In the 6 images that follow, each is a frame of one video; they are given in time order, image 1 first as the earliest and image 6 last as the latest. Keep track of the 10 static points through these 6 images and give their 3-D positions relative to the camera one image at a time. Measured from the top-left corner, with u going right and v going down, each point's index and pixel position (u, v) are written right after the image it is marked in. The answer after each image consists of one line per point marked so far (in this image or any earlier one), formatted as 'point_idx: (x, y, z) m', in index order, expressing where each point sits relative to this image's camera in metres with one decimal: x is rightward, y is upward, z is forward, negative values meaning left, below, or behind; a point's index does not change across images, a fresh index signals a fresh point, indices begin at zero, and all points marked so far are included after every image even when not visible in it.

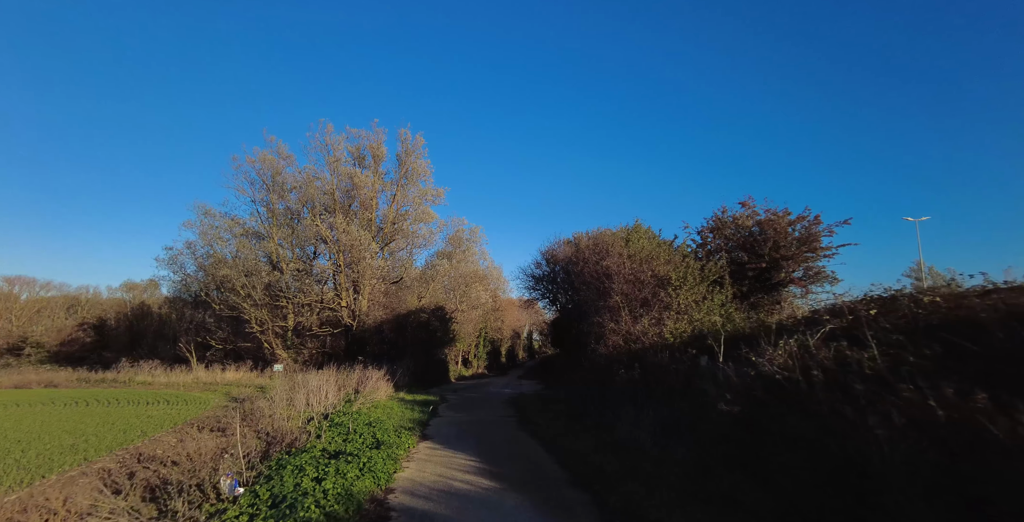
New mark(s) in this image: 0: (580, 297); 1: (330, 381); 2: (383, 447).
0: (+2.4, -1.3, +16.3) m
1: (-5.8, -3.9, +15.4) m
2: (-2.1, -3.0, +7.9) m
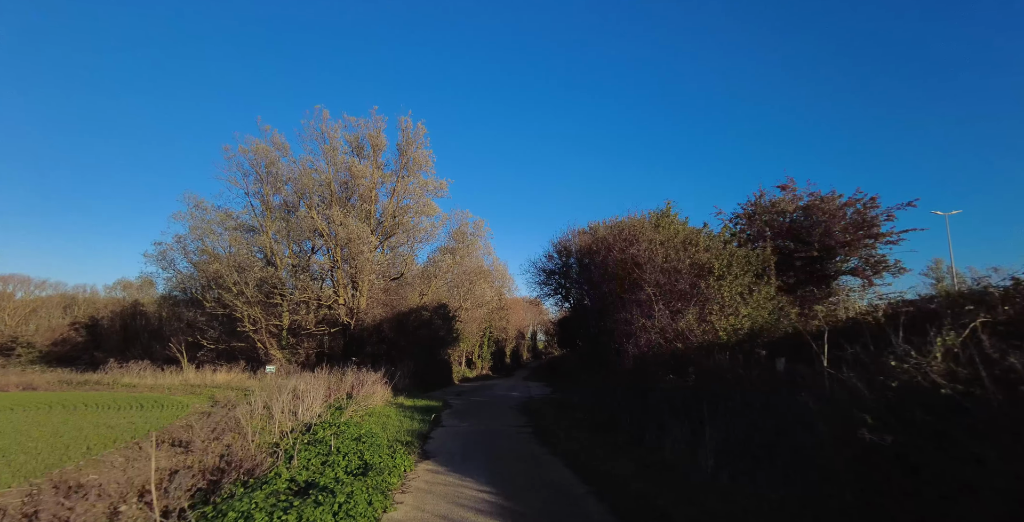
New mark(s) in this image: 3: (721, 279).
0: (+2.7, -1.0, +14.6) m
1: (-5.5, -3.6, +13.7) m
2: (-1.8, -2.7, +6.2) m
3: (+4.5, -0.4, +10.3) m
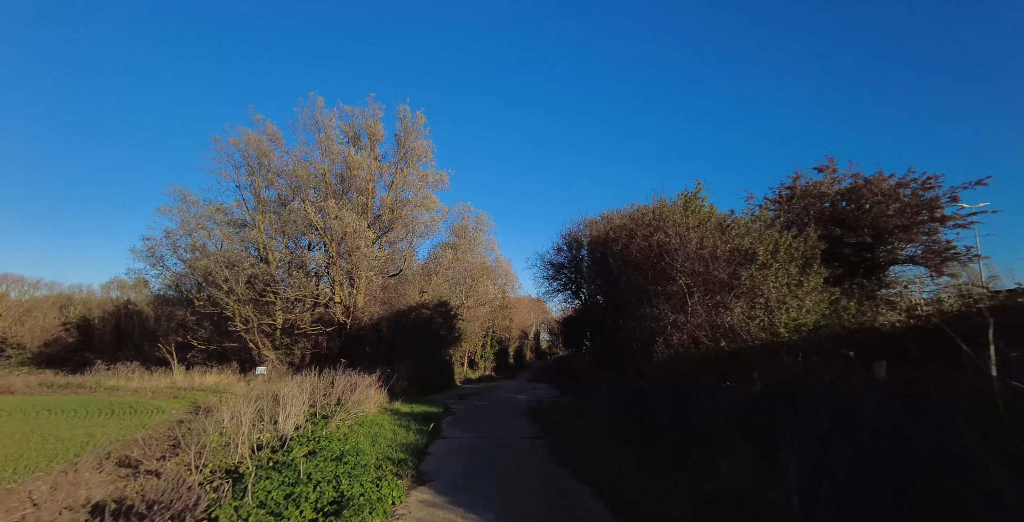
0: (+2.9, -0.7, +13.1) m
1: (-5.2, -3.3, +12.3) m
2: (-1.6, -2.5, +4.7) m
3: (+4.7, -0.1, +8.8) m
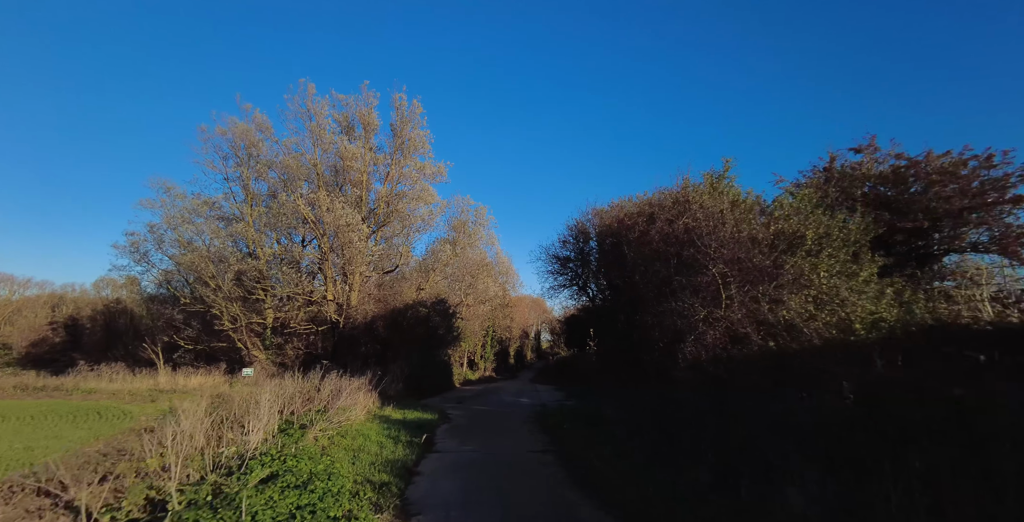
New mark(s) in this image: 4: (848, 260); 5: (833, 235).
0: (+3.0, -0.5, +11.7) m
1: (-5.2, -3.1, +11.0) m
2: (-1.5, -2.2, +3.4) m
3: (+4.7, +0.1, +7.5) m
4: (+5.2, 0.0, +7.4) m
5: (+5.2, +0.4, +7.8) m
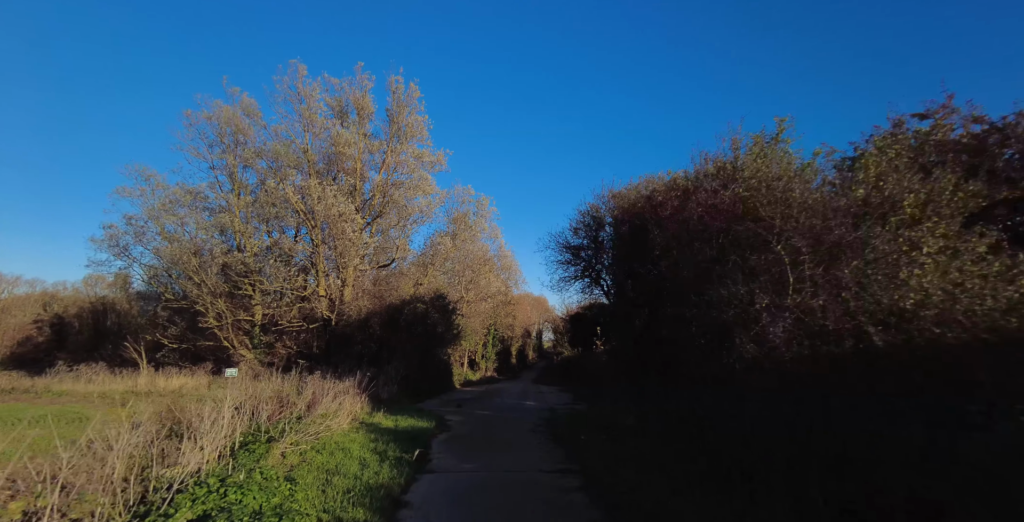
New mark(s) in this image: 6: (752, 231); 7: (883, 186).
0: (+3.2, -0.1, +10.1) m
1: (-5.0, -2.7, +9.3) m
2: (-1.4, -1.9, +1.7) m
3: (+4.9, +0.5, +5.8) m
4: (+5.4, +0.4, +5.8) m
5: (+5.3, +0.7, +6.1) m
6: (+3.5, +0.4, +7.1) m
7: (+4.7, +1.0, +6.2) m
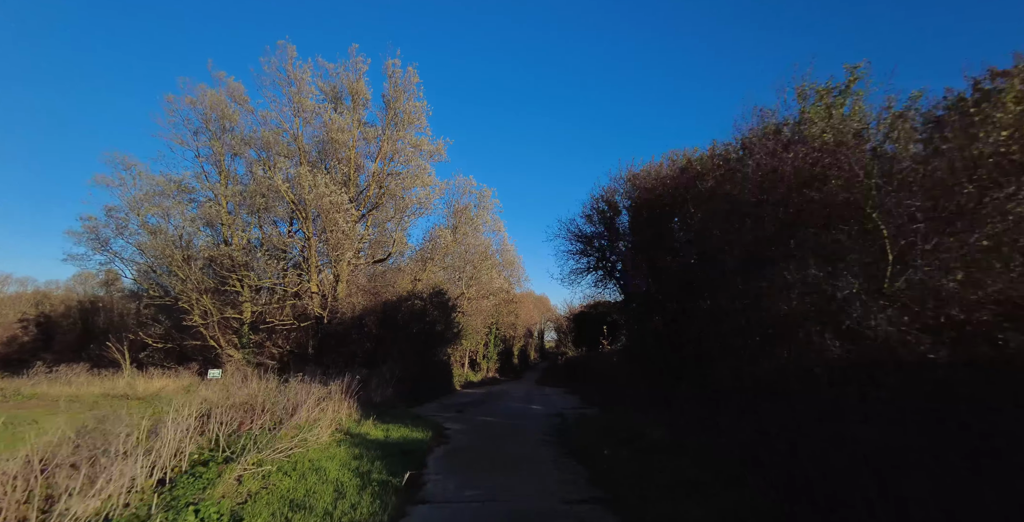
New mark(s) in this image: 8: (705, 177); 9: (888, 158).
0: (+3.3, +0.2, +8.6) m
1: (-4.8, -2.4, +7.8) m
2: (-1.2, -1.6, +0.3) m
3: (+5.1, +0.8, +4.3) m
4: (+5.5, +0.6, +4.3) m
5: (+5.5, +1.0, +4.7) m
6: (+3.6, +0.7, +5.6) m
7: (+4.9, +1.3, +4.7) m
8: (+3.3, +1.5, +8.6) m
9: (+4.0, +1.4, +5.4) m
